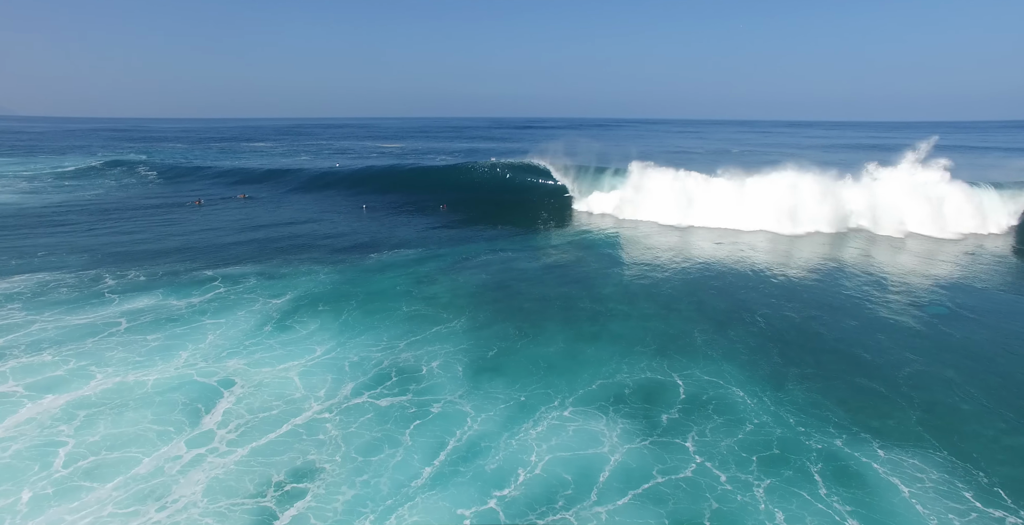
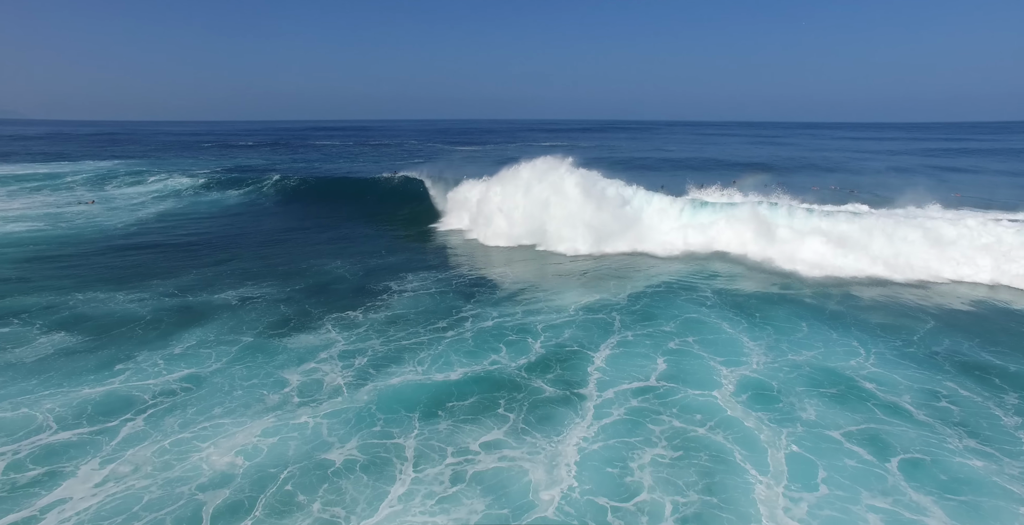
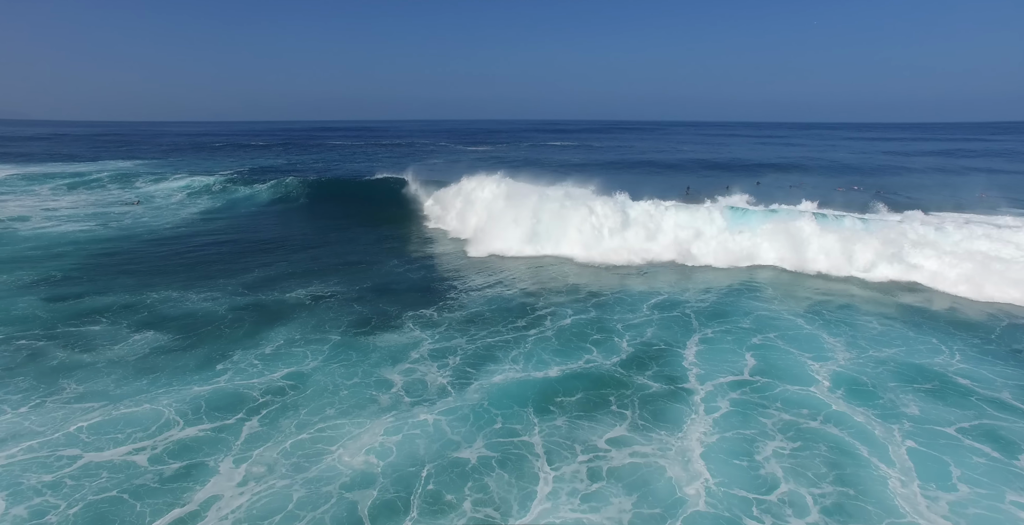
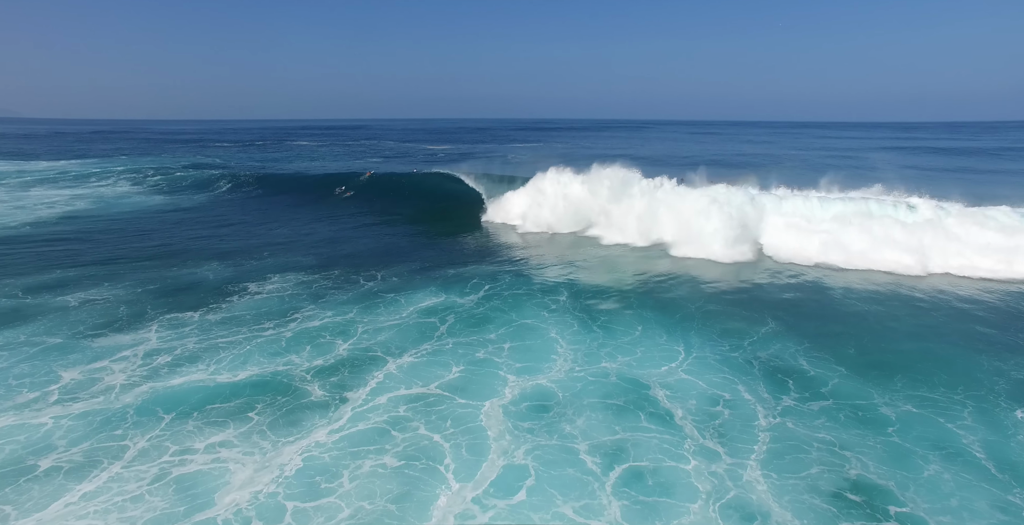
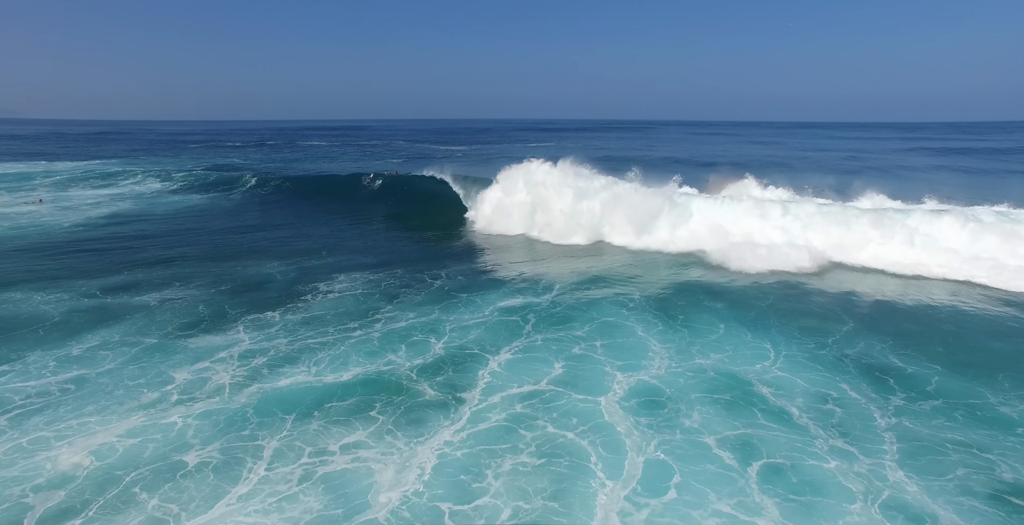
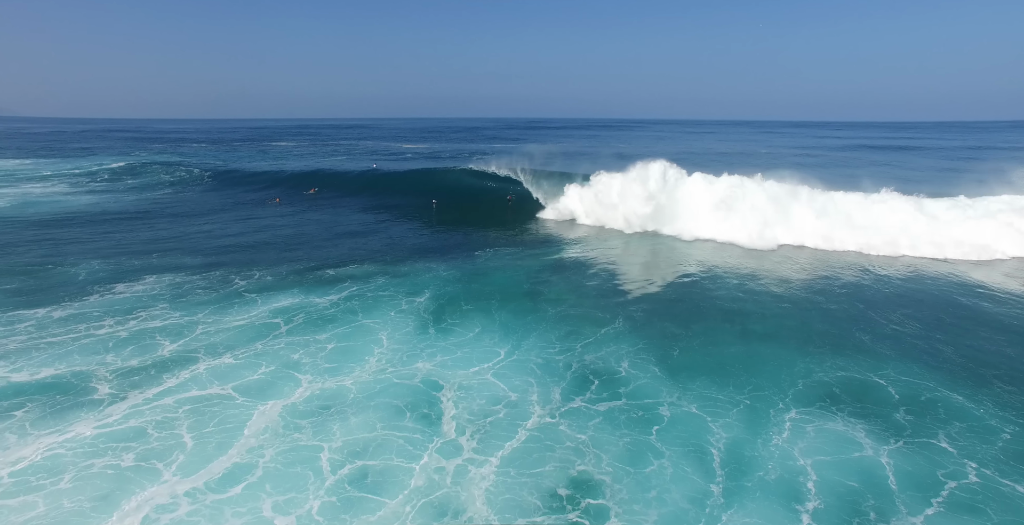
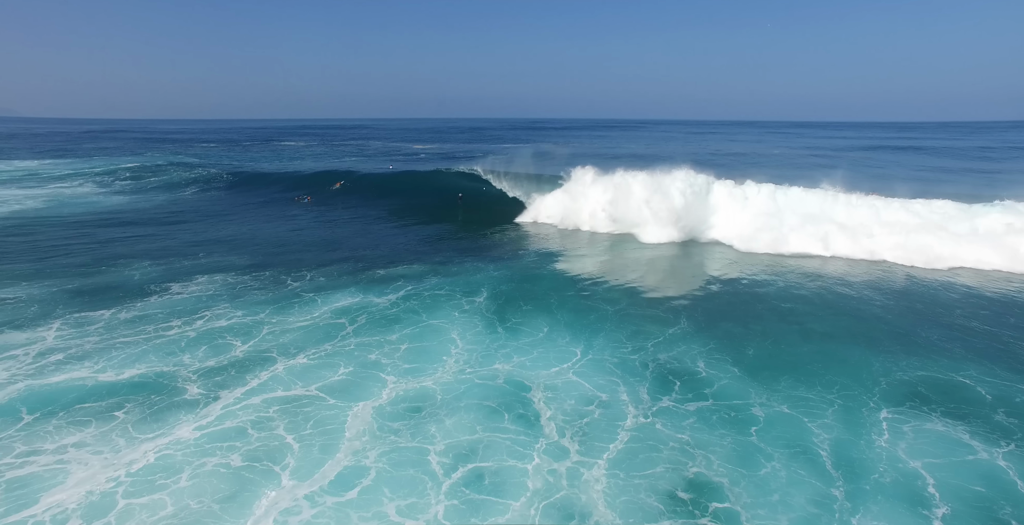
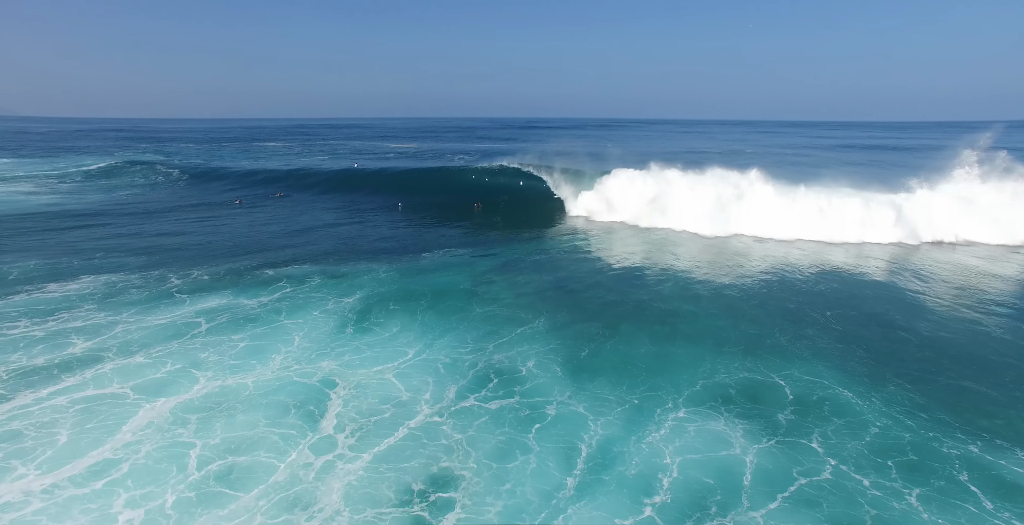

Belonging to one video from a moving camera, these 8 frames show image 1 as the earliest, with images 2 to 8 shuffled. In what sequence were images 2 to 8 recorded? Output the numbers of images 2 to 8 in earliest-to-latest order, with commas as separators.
8, 6, 7, 4, 5, 2, 3
